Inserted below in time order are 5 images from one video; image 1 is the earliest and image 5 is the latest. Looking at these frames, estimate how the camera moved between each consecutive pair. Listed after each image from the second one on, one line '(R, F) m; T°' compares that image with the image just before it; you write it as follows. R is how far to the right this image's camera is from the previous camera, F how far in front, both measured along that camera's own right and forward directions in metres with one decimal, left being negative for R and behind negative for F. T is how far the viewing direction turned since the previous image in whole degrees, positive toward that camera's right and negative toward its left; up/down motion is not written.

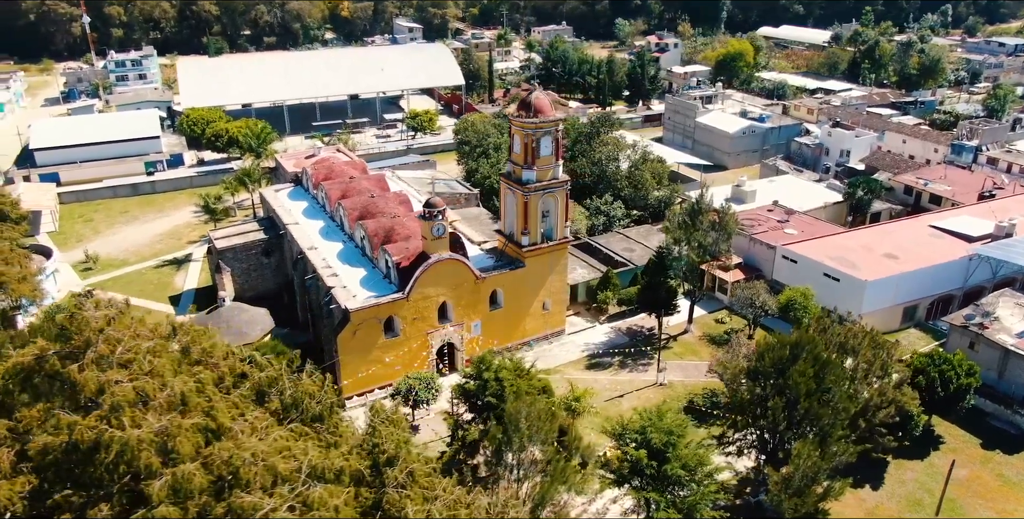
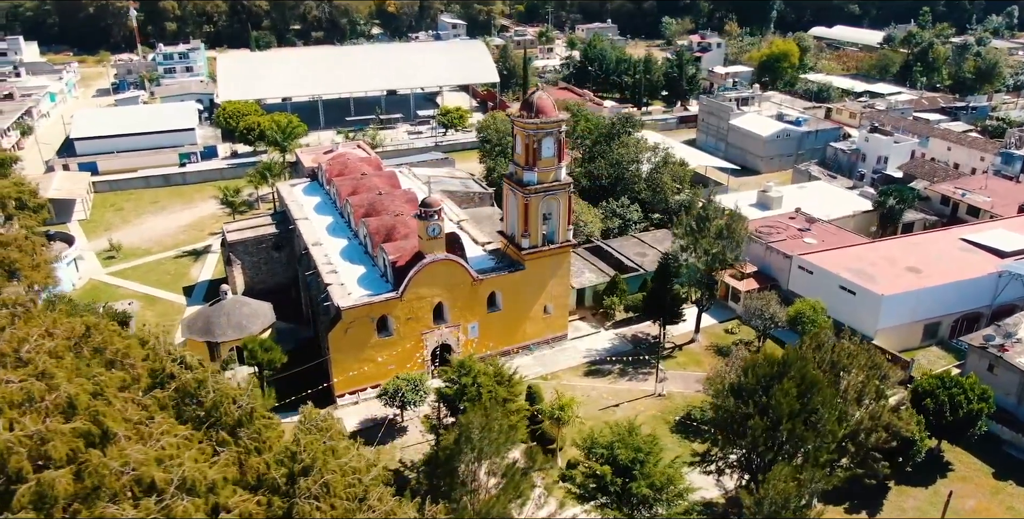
(+2.2, +0.6) m; -4°
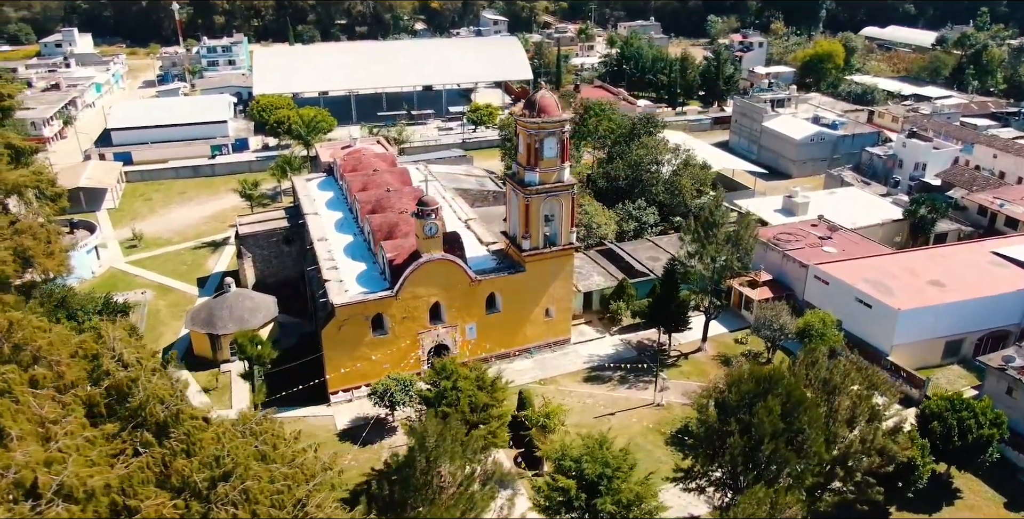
(+2.0, +0.6) m; -4°
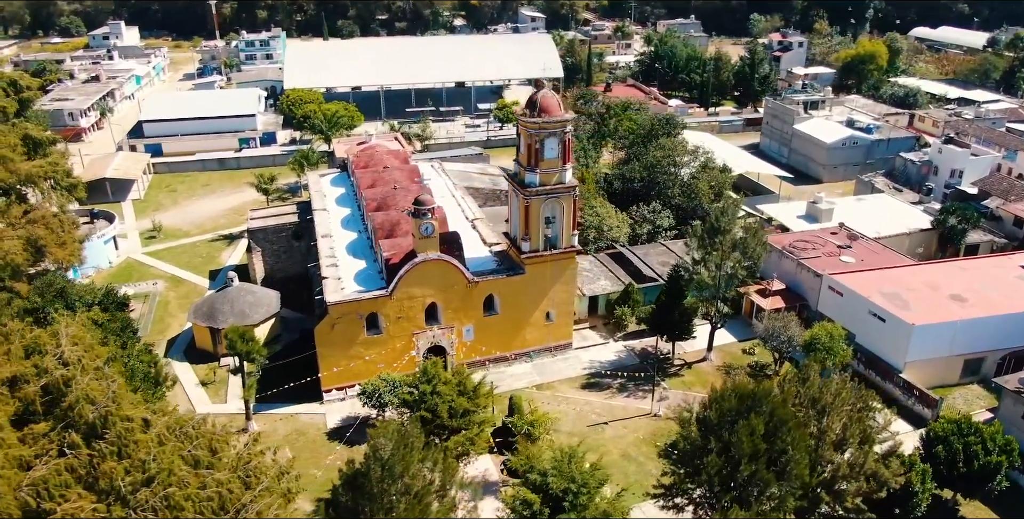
(+1.8, +0.6) m; -3°
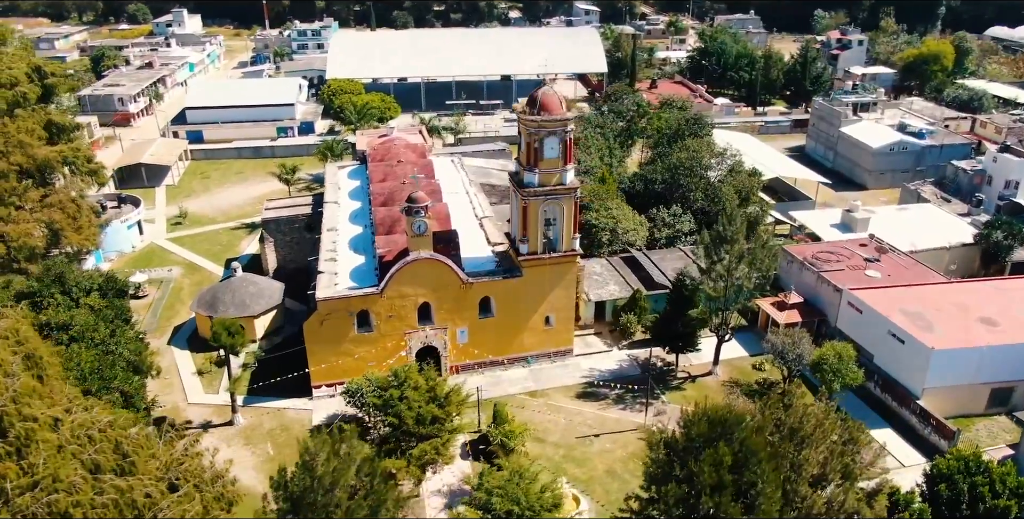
(+2.5, +1.1) m; -5°
